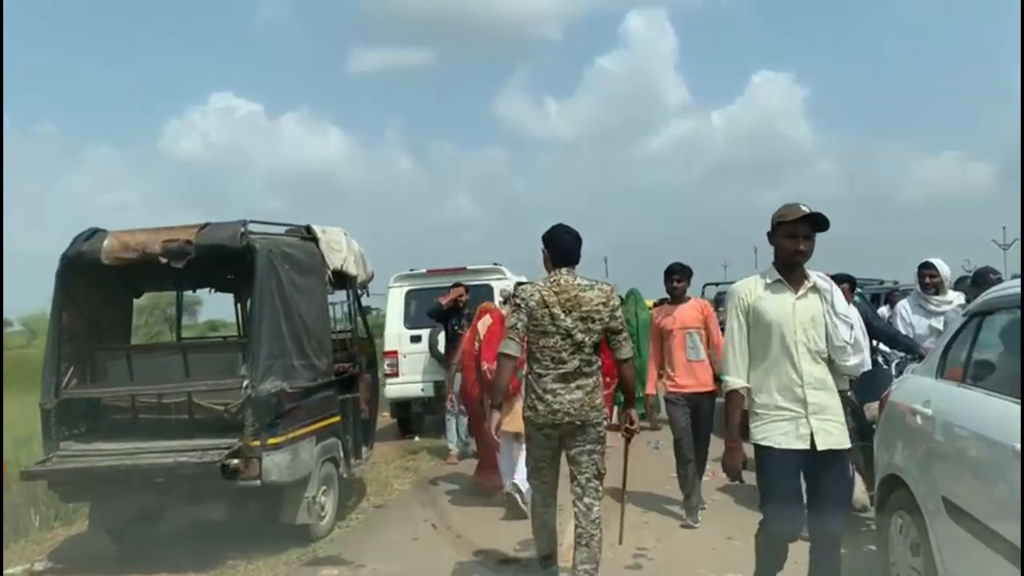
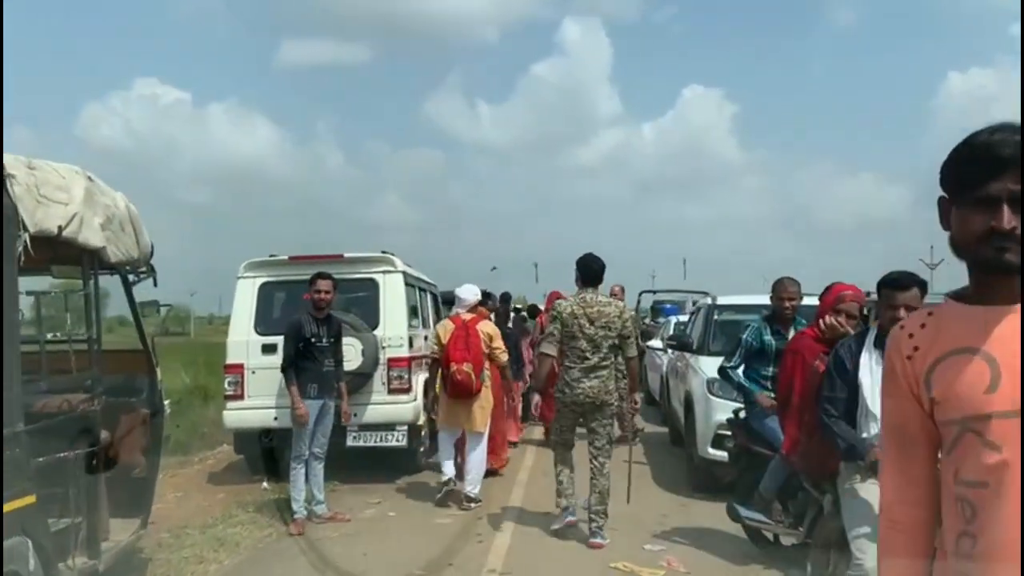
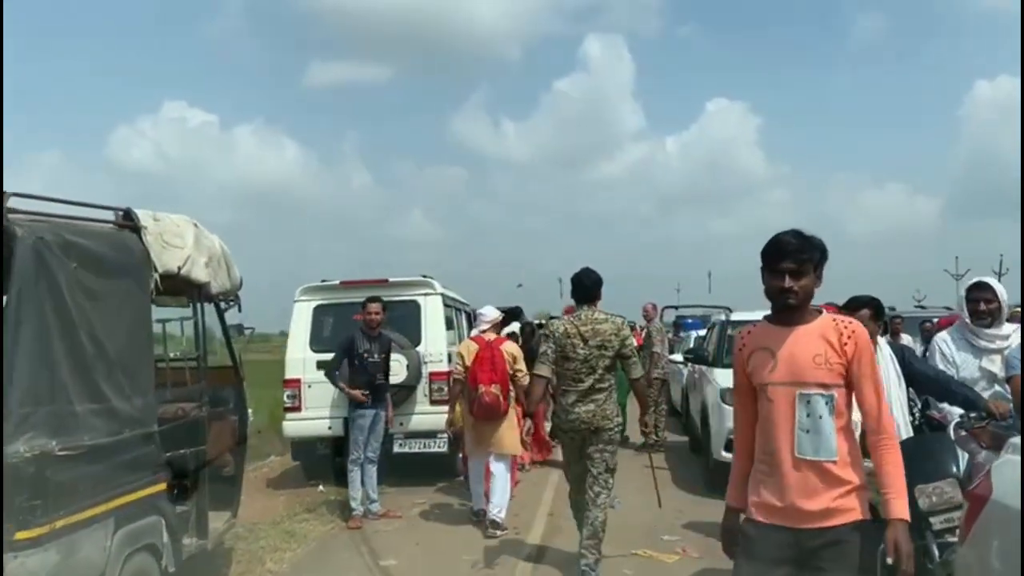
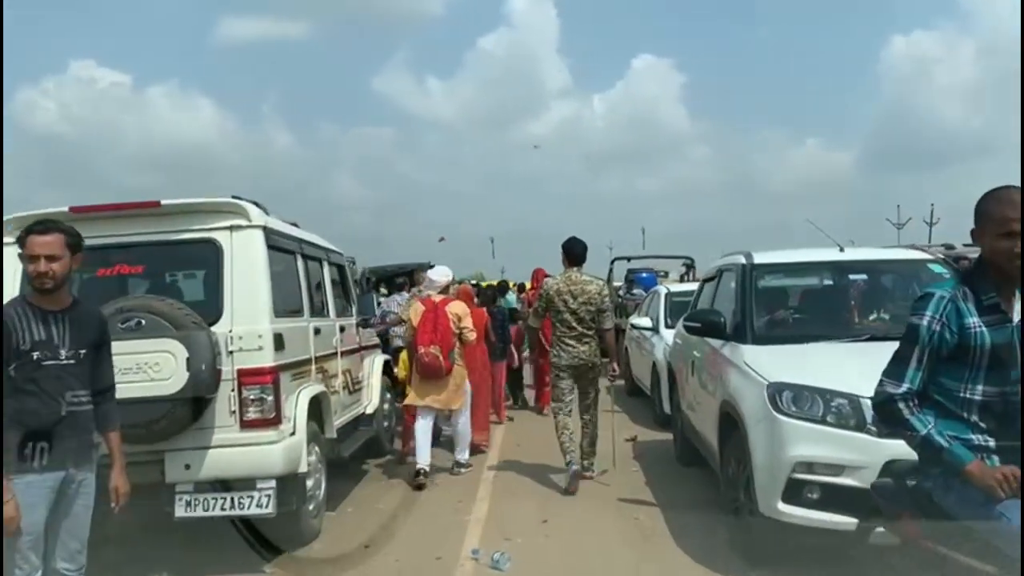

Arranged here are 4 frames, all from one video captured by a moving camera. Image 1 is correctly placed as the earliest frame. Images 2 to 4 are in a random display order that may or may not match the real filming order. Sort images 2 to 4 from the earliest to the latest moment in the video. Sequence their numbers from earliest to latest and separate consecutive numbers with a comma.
3, 2, 4
